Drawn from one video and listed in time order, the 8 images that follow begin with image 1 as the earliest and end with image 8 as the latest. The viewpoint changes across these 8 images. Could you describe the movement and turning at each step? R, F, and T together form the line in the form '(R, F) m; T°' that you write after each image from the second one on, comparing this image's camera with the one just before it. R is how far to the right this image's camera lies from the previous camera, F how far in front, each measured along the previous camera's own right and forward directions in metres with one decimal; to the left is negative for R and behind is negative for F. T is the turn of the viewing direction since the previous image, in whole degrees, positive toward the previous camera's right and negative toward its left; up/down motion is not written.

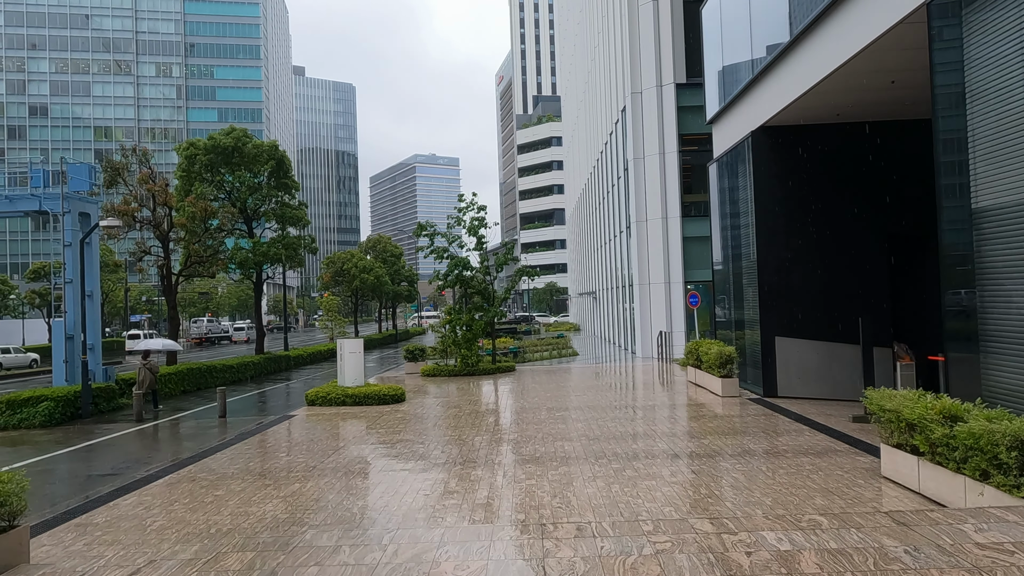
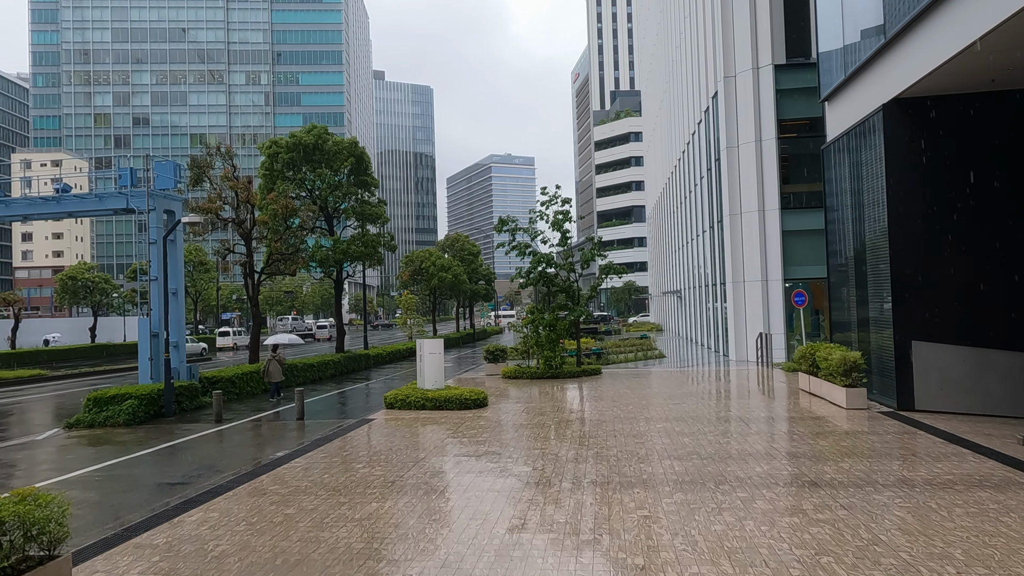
(-0.3, +1.0) m; -6°
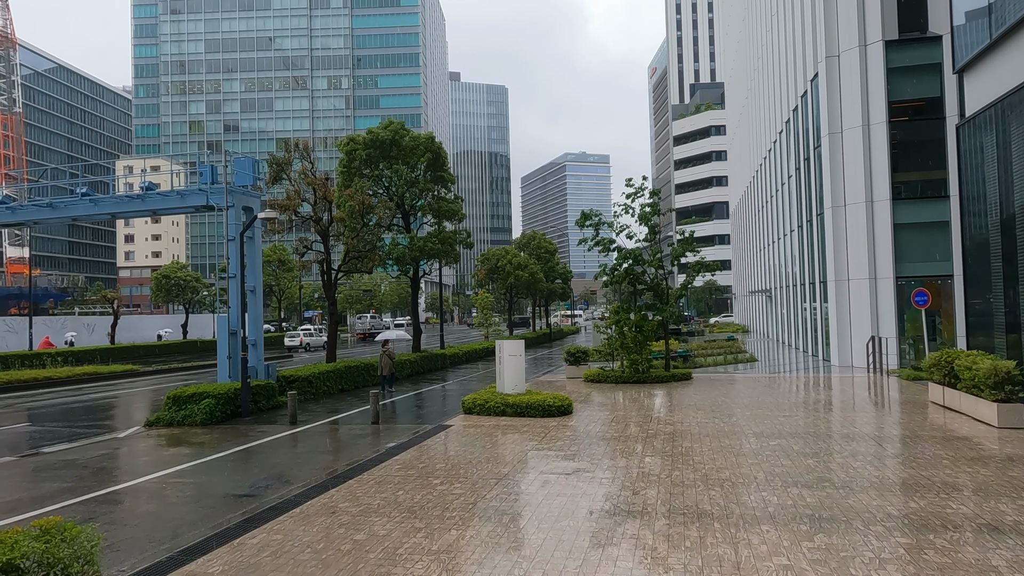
(-0.2, +1.0) m; -6°
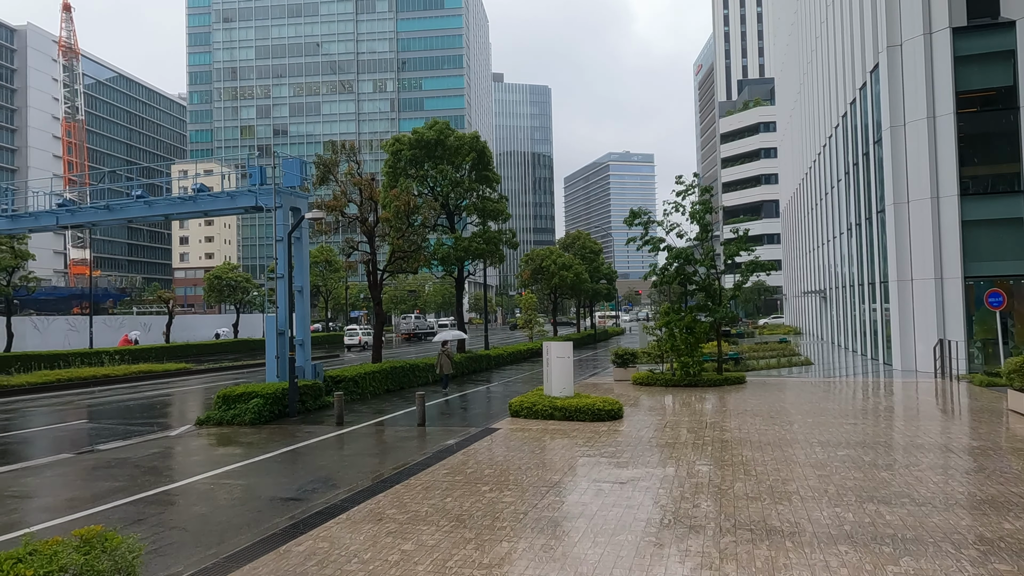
(-0.1, +0.3) m; -4°
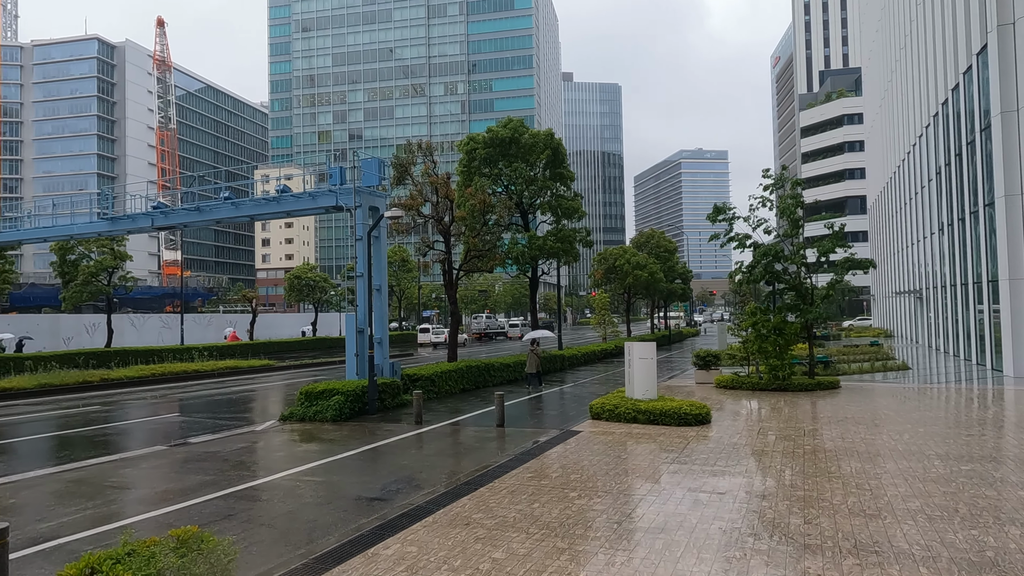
(-0.2, +0.3) m; -6°
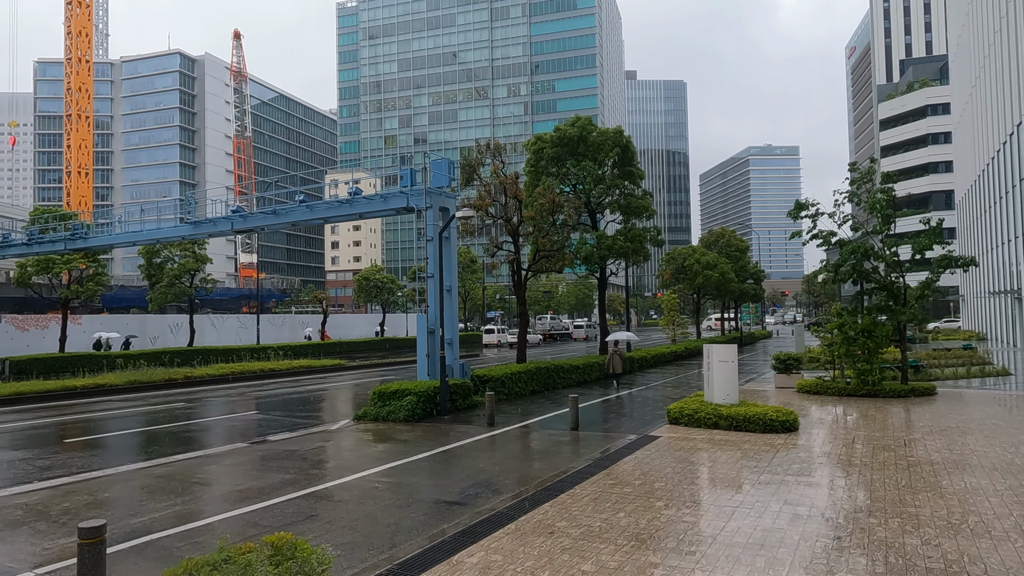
(-0.2, +0.2) m; -5°
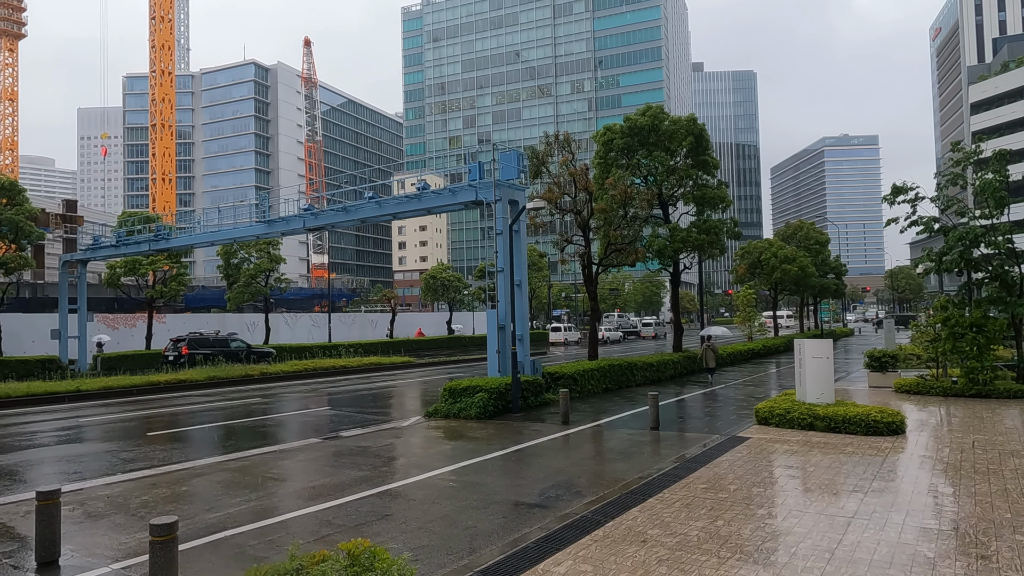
(-0.2, +0.4) m; -6°
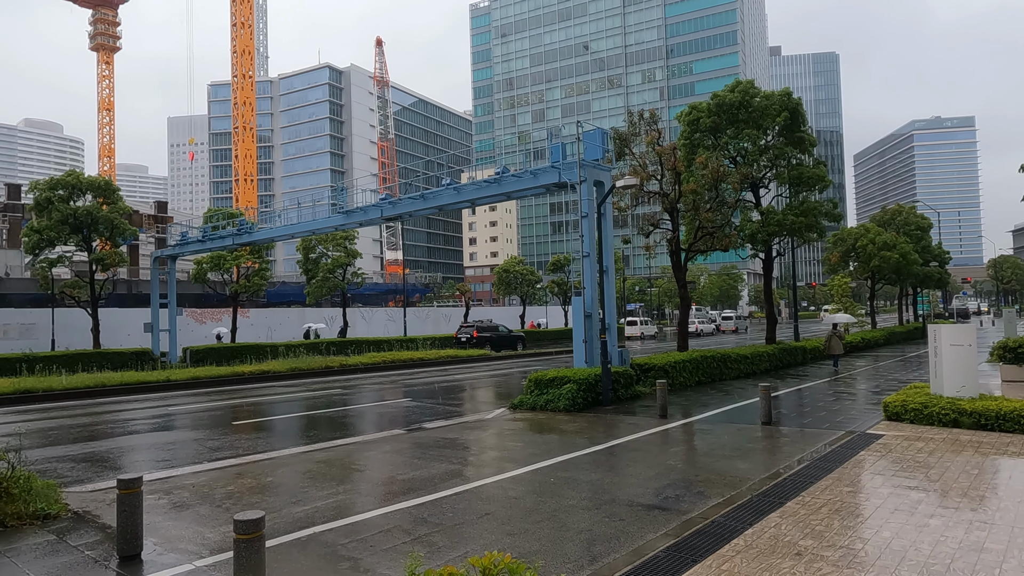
(-0.4, +0.7) m; -6°
